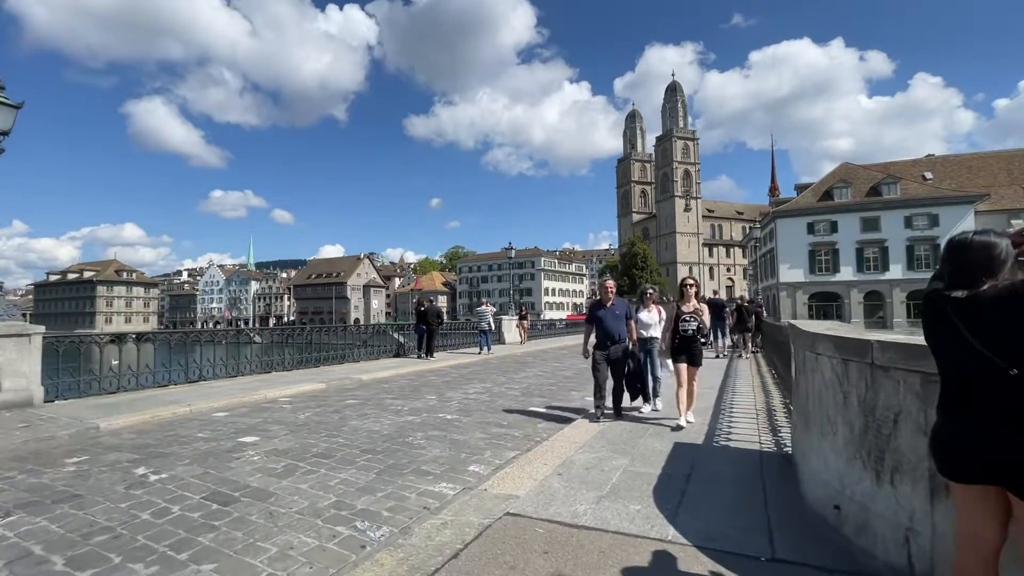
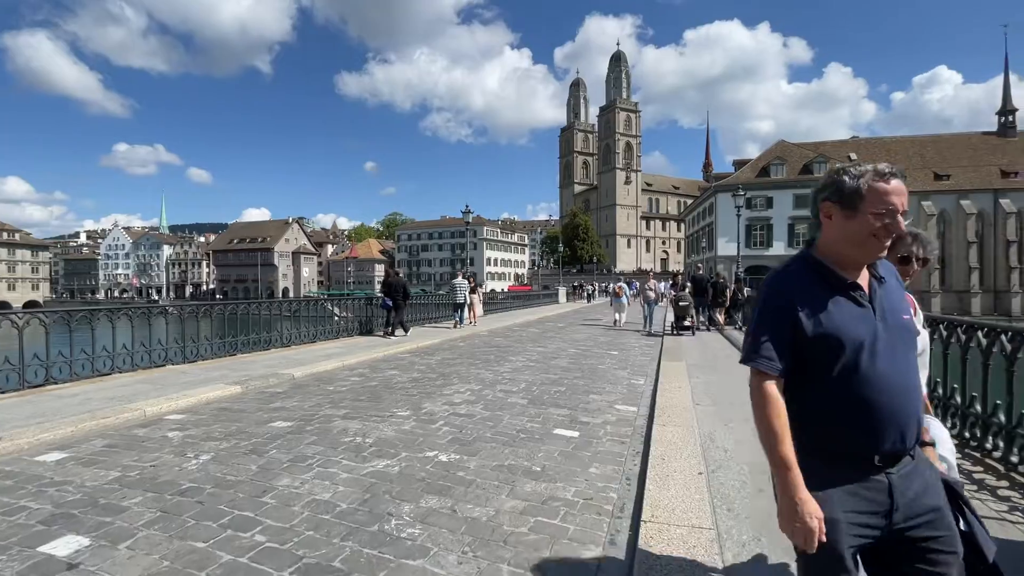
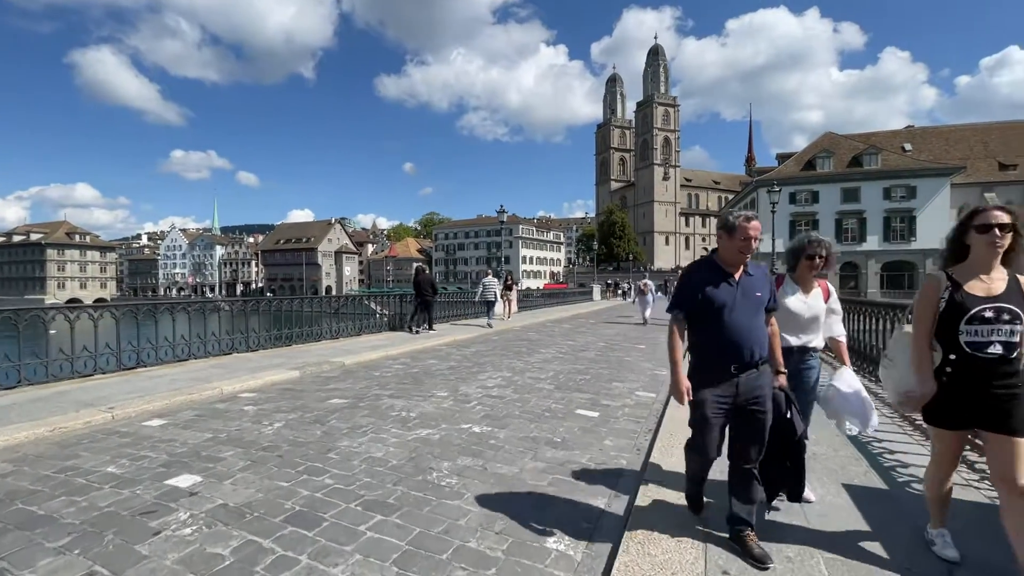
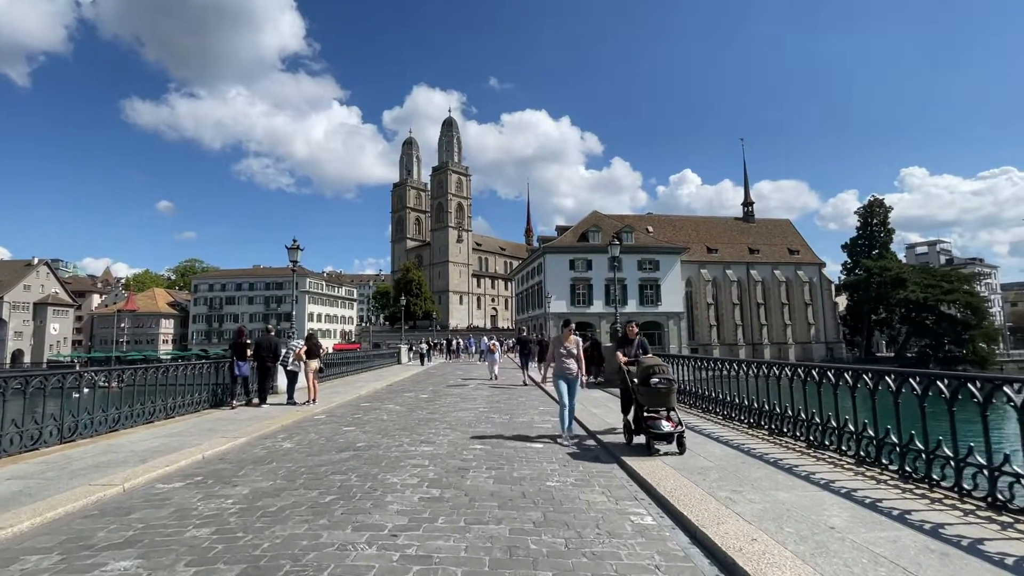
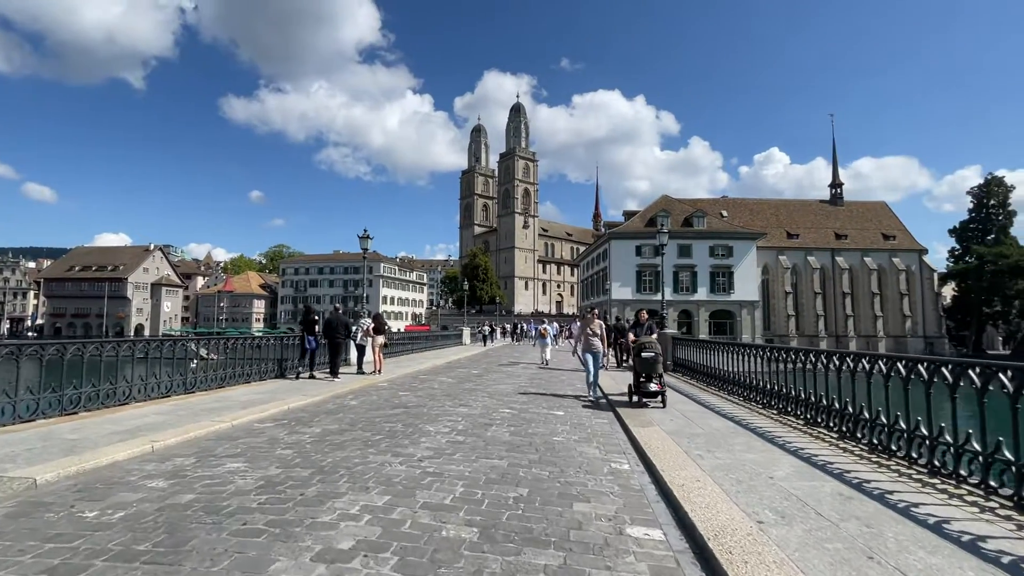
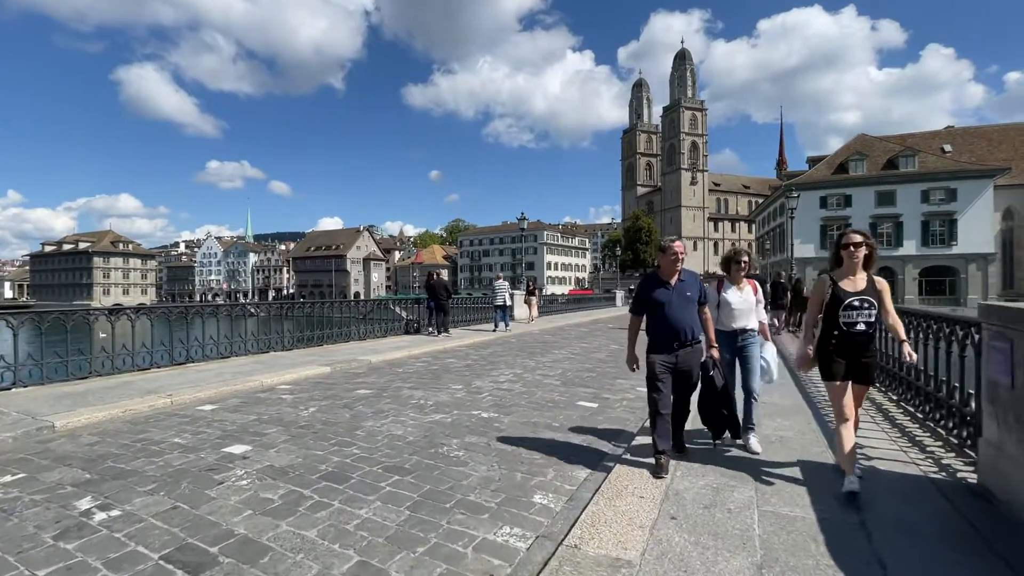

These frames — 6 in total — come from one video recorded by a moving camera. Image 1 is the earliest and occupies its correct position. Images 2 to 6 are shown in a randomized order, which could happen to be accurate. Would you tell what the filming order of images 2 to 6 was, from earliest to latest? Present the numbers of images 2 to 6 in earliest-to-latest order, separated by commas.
6, 3, 2, 5, 4
